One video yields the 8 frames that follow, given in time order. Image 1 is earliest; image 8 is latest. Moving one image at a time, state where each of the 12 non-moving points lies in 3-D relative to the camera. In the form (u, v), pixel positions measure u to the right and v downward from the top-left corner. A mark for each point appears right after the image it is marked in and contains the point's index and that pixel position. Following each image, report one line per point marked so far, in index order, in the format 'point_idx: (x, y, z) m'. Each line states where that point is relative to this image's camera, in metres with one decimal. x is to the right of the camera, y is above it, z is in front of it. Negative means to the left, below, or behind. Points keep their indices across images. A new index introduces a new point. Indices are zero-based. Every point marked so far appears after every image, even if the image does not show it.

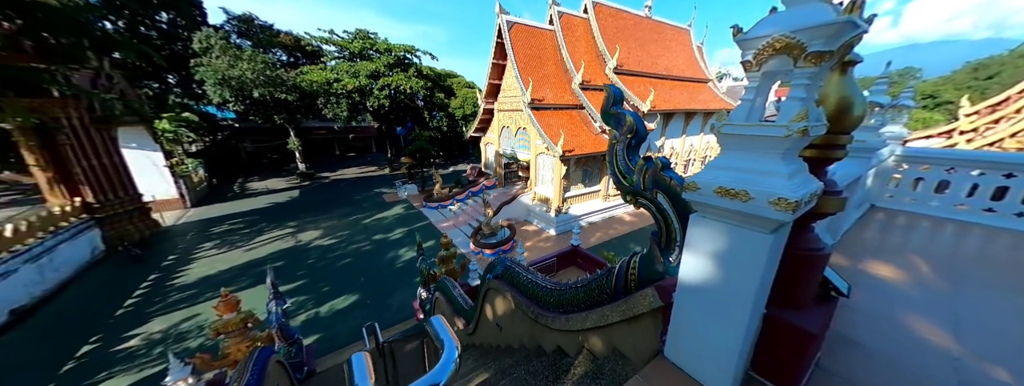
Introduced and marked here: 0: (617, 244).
0: (+3.8, -1.9, +9.8) m
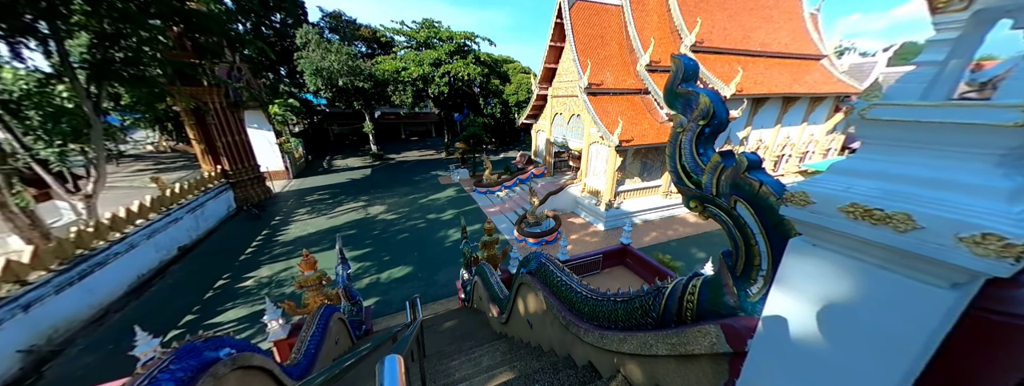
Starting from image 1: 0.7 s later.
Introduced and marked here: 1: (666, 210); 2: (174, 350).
0: (+5.4, -1.8, +8.8) m
1: (+6.5, -0.8, +11.1) m
2: (-2.0, -0.9, +1.6) m
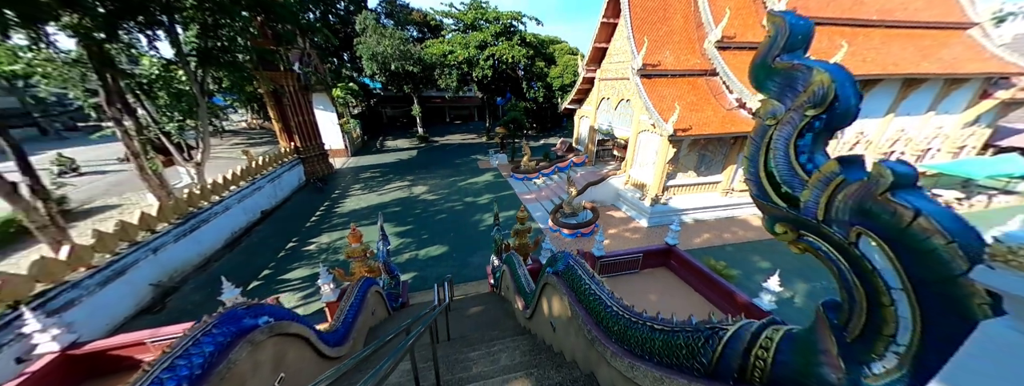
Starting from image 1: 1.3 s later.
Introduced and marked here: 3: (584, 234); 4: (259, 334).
0: (+6.5, -1.7, +7.8) m
1: (+7.9, -0.7, +9.9) m
2: (-1.9, -0.8, +1.7) m
3: (+2.3, -1.3, +8.6) m
4: (-1.7, -1.0, +1.8) m
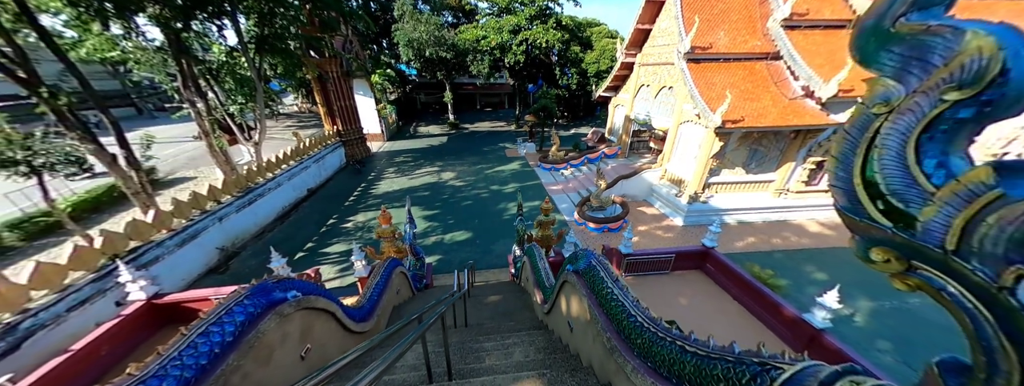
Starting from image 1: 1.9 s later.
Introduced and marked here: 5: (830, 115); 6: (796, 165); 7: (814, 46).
0: (+7.1, -1.8, +7.1) m
1: (+8.8, -0.7, +8.9) m
2: (-1.8, -0.6, +1.8) m
3: (+3.0, -1.1, +8.2) m
4: (-1.6, -0.8, +1.9) m
5: (+9.2, +2.3, +7.7) m
6: (+9.3, +0.9, +8.7) m
7: (+9.3, +4.5, +8.2) m
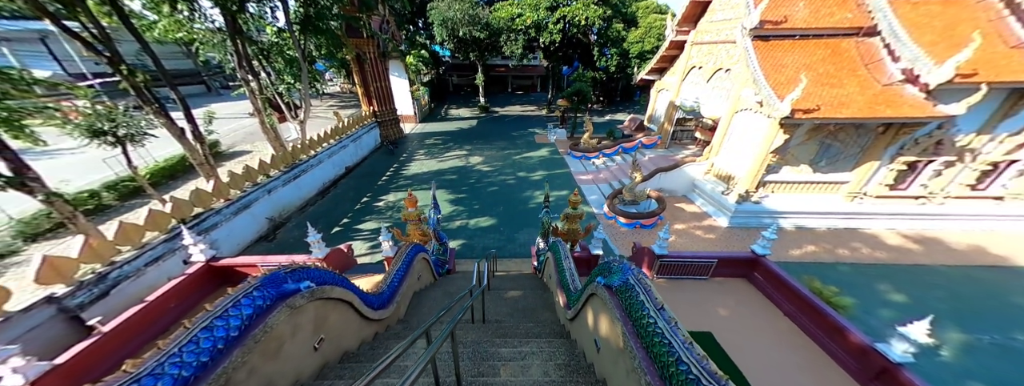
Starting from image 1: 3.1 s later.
0: (+7.7, -1.9, +6.1) m
1: (+9.6, -0.8, +7.8) m
2: (-1.6, -0.5, +1.7) m
3: (+3.8, -0.9, +7.7) m
4: (-1.5, -0.7, +1.9) m
5: (+10.0, +2.1, +6.3) m
6: (+10.1, +0.8, +7.4) m
7: (+10.3, +4.3, +6.7) m
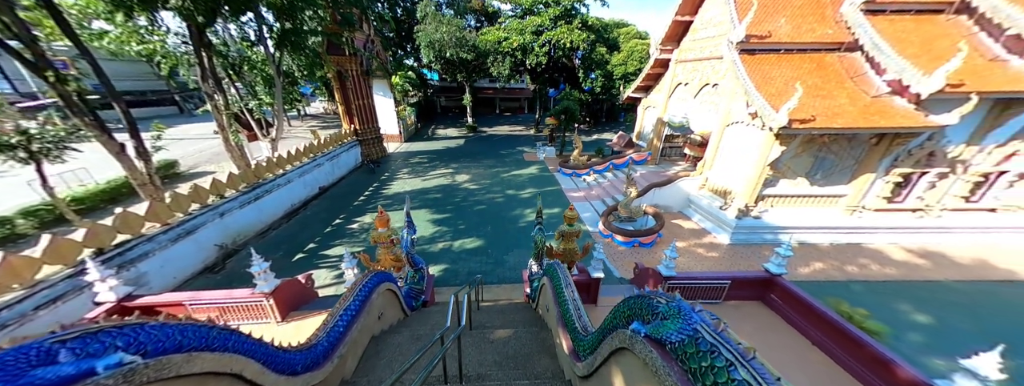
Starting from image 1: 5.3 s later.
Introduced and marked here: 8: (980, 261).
0: (+7.4, -2.1, +5.6) m
1: (+9.3, -1.2, +7.4) m
2: (-1.7, -0.5, +0.9) m
3: (+3.5, -1.3, +7.1) m
4: (-1.5, -0.7, +1.0) m
5: (+9.7, +1.8, +6.2) m
6: (+9.8, +0.4, +7.2) m
7: (+9.9, +4.0, +6.8) m
8: (+11.7, -1.7, +6.7) m
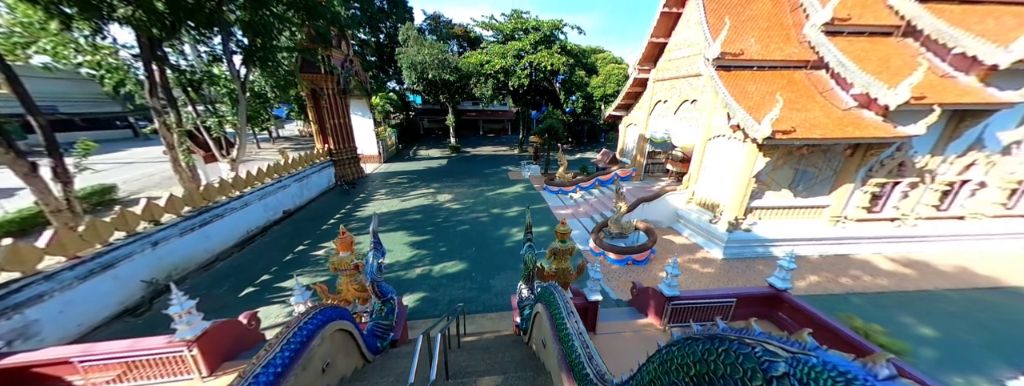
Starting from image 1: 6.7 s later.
0: (+7.2, -2.3, +5.4) m
1: (+8.9, -1.5, +7.4) m
2: (-1.7, -0.5, +0.3) m
3: (+3.1, -1.7, +6.6) m
4: (-1.5, -0.7, +0.4) m
5: (+9.3, +1.6, +6.5) m
6: (+9.4, +0.1, +7.4) m
7: (+9.5, +3.8, +7.2) m
8: (+11.4, -1.9, +6.8) m
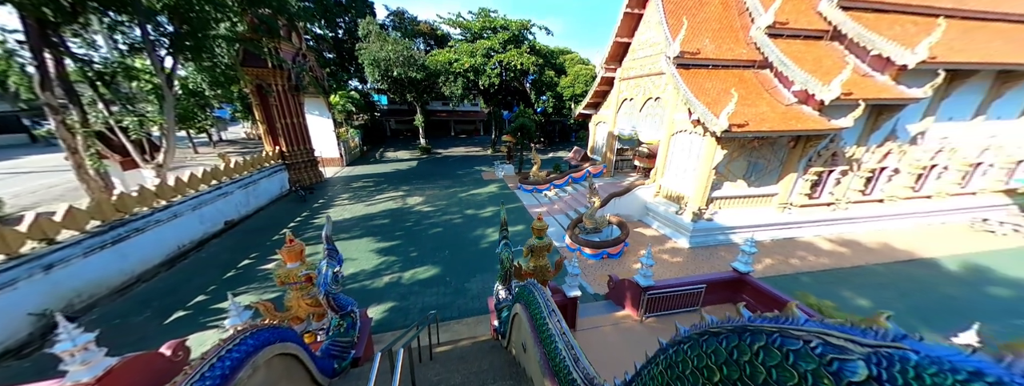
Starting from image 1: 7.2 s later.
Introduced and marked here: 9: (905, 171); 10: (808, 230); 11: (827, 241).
0: (+6.7, -2.0, +5.9) m
1: (+8.1, -1.1, +8.1) m
2: (-1.6, -0.4, -0.1) m
3: (+2.5, -1.6, +6.7) m
4: (-1.5, -0.6, 0.0) m
5: (+8.5, +2.0, +7.2) m
6: (+8.6, +0.5, +8.1) m
7: (+8.6, +4.1, +8.0) m
8: (+10.7, -1.5, +7.7) m
9: (+12.5, +0.7, +8.6) m
10: (+9.1, -1.1, +8.3) m
11: (+9.4, -1.4, +8.0) m
